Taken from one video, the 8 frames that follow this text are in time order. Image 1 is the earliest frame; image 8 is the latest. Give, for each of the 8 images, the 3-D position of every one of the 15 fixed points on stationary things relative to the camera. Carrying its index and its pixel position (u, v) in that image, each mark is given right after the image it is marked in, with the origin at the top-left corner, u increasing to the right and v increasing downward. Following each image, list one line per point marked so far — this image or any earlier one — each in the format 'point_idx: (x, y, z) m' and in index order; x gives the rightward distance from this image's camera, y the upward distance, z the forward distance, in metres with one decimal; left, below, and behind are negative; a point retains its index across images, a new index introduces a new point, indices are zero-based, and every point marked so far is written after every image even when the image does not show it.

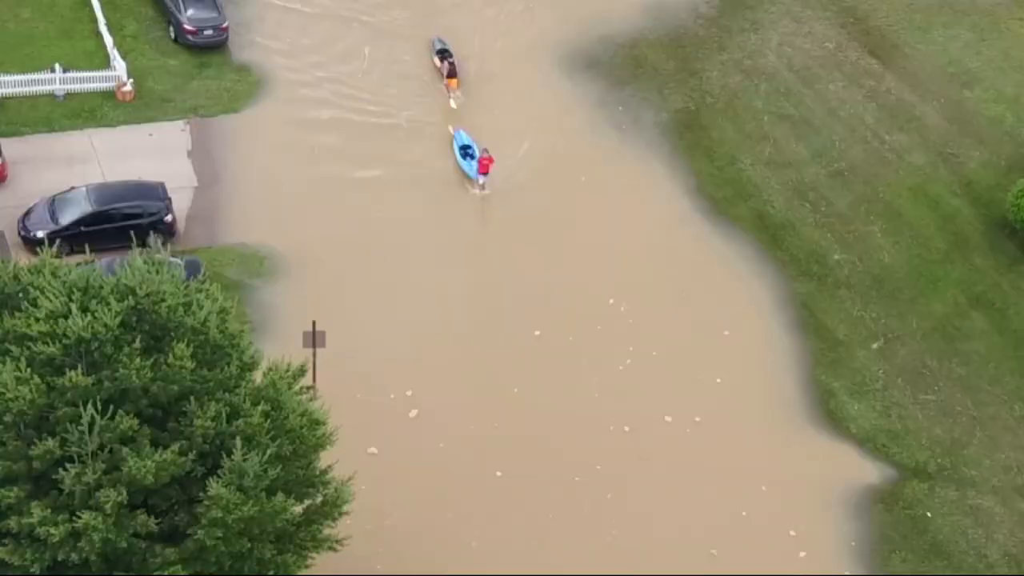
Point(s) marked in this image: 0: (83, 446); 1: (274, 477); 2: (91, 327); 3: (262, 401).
0: (-4.2, -1.5, +11.1) m
1: (-2.6, -2.1, +12.1) m
2: (-4.2, -0.4, +11.5) m
3: (-2.7, -1.3, +12.4) m
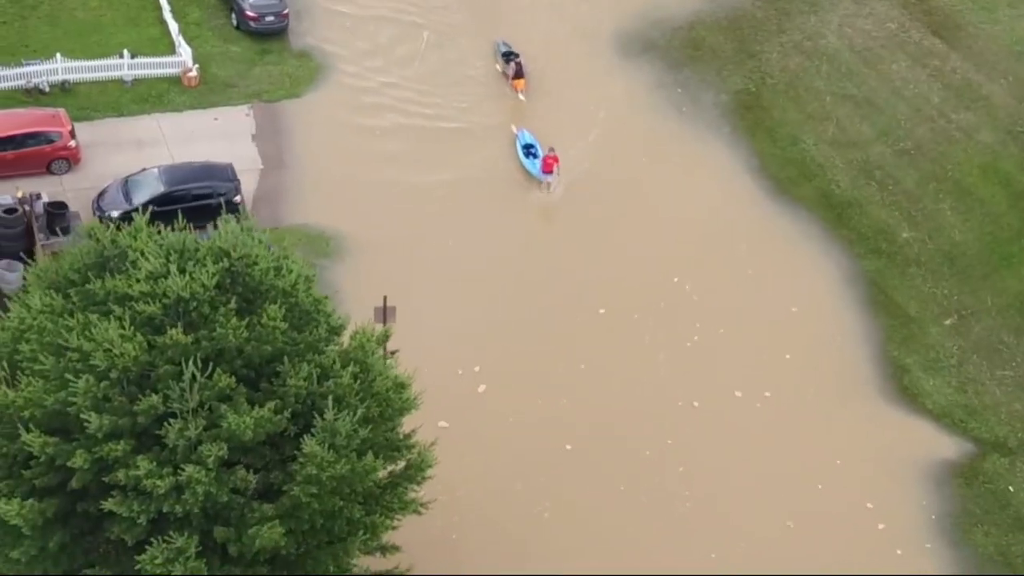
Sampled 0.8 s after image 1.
0: (-3.3, -1.1, +11.3) m
1: (-1.6, -1.6, +12.2) m
2: (-3.3, 0.0, +11.7) m
3: (-1.8, -0.8, +12.5) m
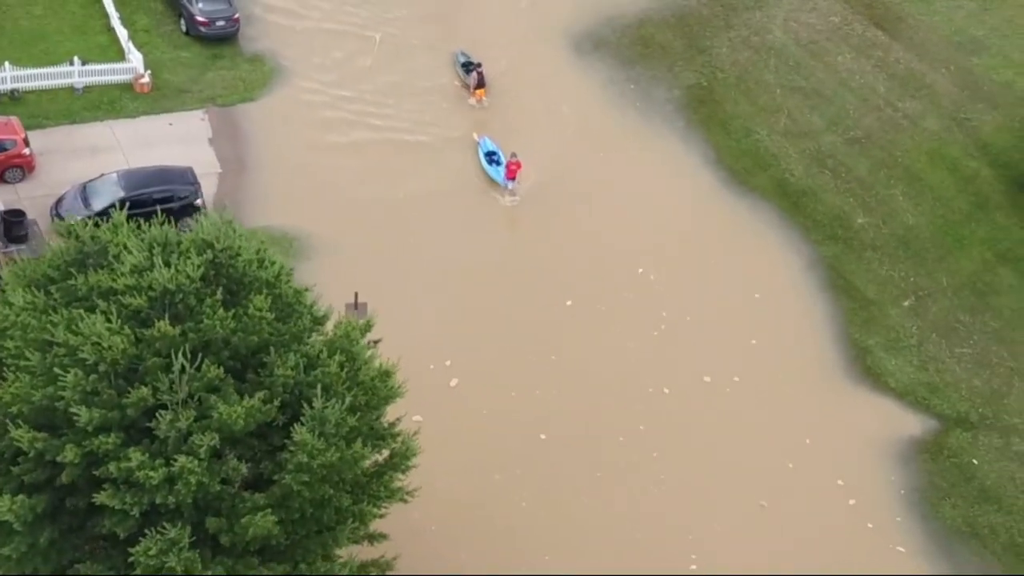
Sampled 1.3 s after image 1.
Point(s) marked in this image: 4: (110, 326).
0: (-3.4, -1.1, +11.2) m
1: (-1.7, -1.5, +12.3) m
2: (-3.5, +0.1, +11.6) m
3: (-1.9, -0.7, +12.6) m
4: (-4.0, -0.4, +11.2) m
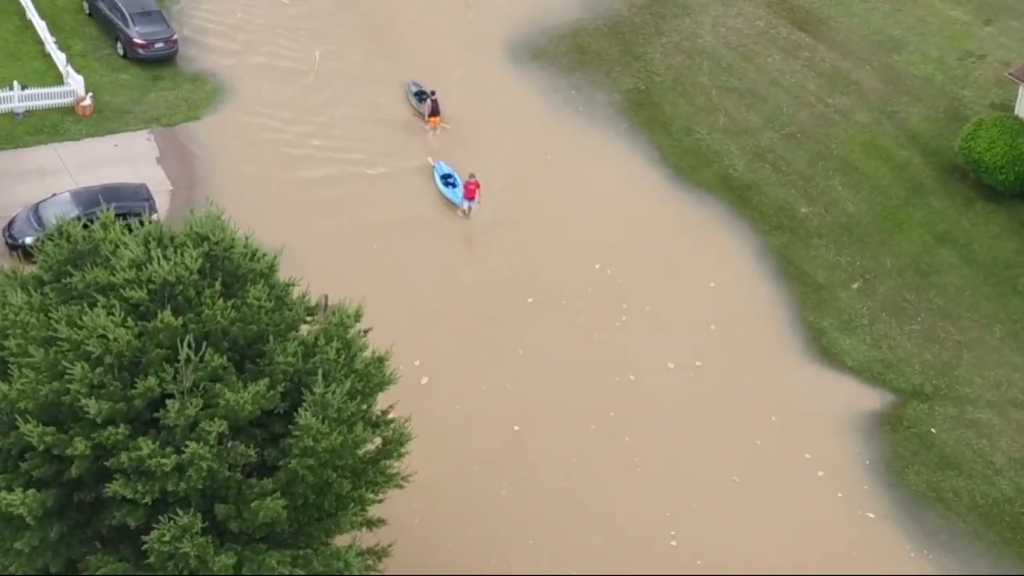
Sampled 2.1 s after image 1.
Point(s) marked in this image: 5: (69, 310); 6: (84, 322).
0: (-3.4, -1.0, +11.4) m
1: (-1.8, -1.4, +12.5) m
2: (-3.5, +0.2, +11.8) m
3: (-2.0, -0.6, +12.8) m
4: (-4.0, -0.3, +11.4) m
5: (-4.6, -0.2, +11.7) m
6: (-4.4, -0.3, +11.4) m
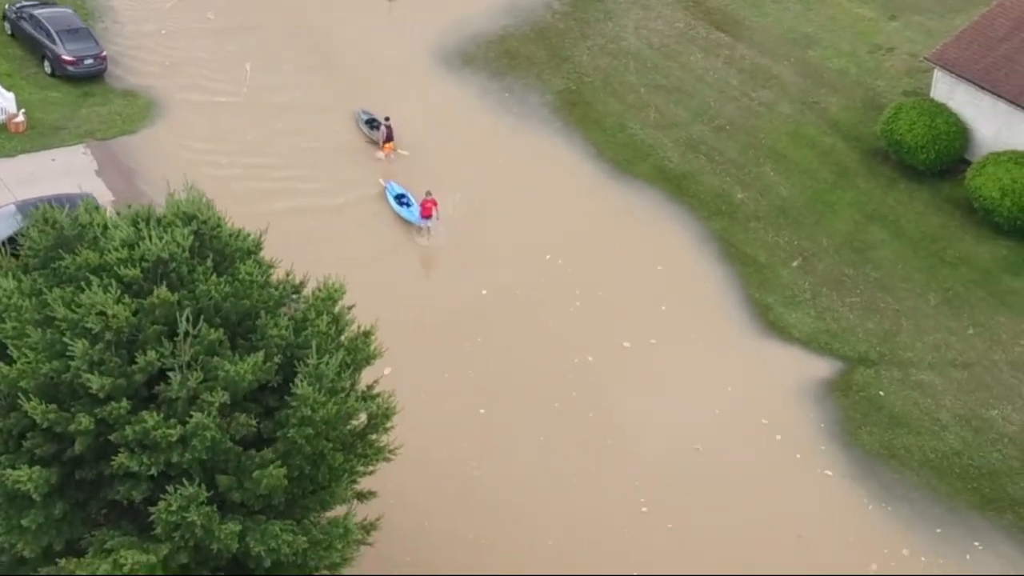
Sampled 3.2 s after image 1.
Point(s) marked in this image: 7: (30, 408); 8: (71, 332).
0: (-3.4, -0.7, +11.6) m
1: (-1.9, -1.1, +12.8) m
2: (-3.7, +0.4, +12.0) m
3: (-2.2, -0.3, +13.1) m
4: (-4.1, -0.1, +11.5) m
5: (-4.7, 0.0, +11.8) m
6: (-4.5, -0.1, +11.6) m
7: (-4.8, -1.2, +11.1) m
8: (-4.5, -0.4, +11.4) m
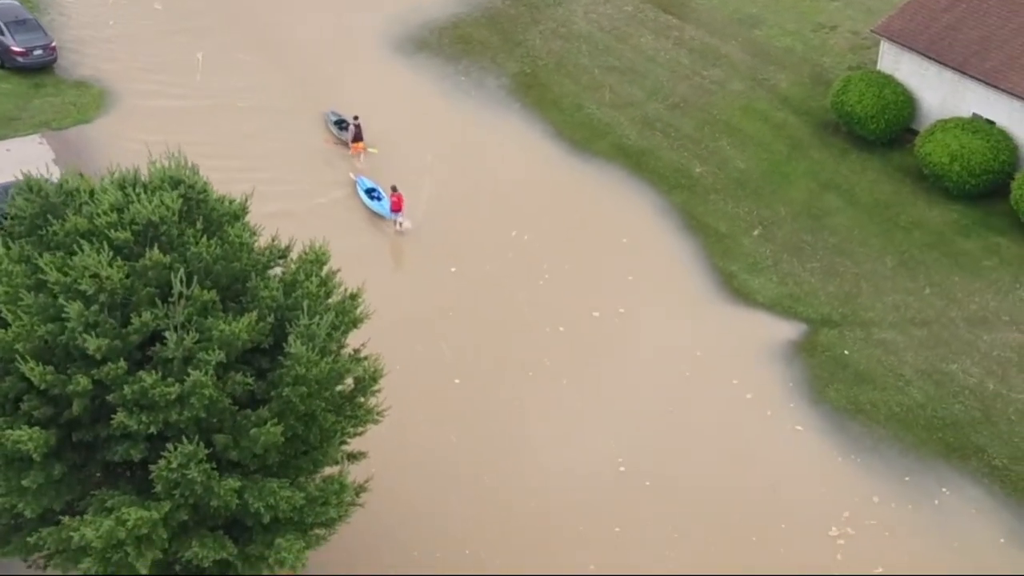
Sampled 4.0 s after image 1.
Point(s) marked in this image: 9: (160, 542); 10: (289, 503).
0: (-3.5, -0.3, +11.6) m
1: (-2.0, -0.6, +12.9) m
2: (-3.8, +0.8, +12.1) m
3: (-2.4, +0.1, +13.2) m
4: (-4.2, +0.3, +11.6) m
5: (-4.8, +0.3, +11.9) m
6: (-4.6, +0.2, +11.6) m
7: (-4.8, -0.8, +11.1) m
8: (-4.6, -0.1, +11.5) m
9: (-3.5, -2.5, +11.2) m
10: (-2.4, -2.3, +12.2) m
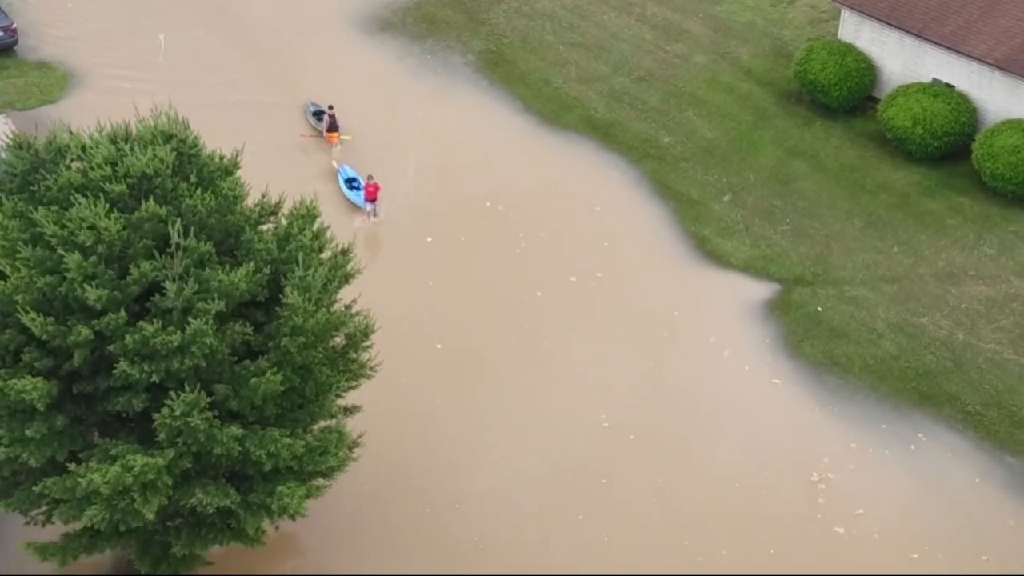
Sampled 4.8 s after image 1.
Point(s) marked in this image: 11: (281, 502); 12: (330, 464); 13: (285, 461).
0: (-3.6, +0.2, +11.7) m
1: (-2.1, 0.0, +13.1) m
2: (-3.9, +1.3, +12.1) m
3: (-2.5, +0.7, +13.3) m
4: (-4.3, +0.8, +11.6) m
5: (-4.9, +0.8, +11.9) m
6: (-4.6, +0.7, +11.7) m
7: (-4.8, -0.3, +11.2) m
8: (-4.6, +0.4, +11.5) m
9: (-3.5, -2.0, +11.3) m
10: (-2.4, -1.8, +12.3) m
11: (-2.5, -2.3, +12.0) m
12: (-2.1, -2.0, +12.7) m
13: (-2.5, -1.9, +12.2) m
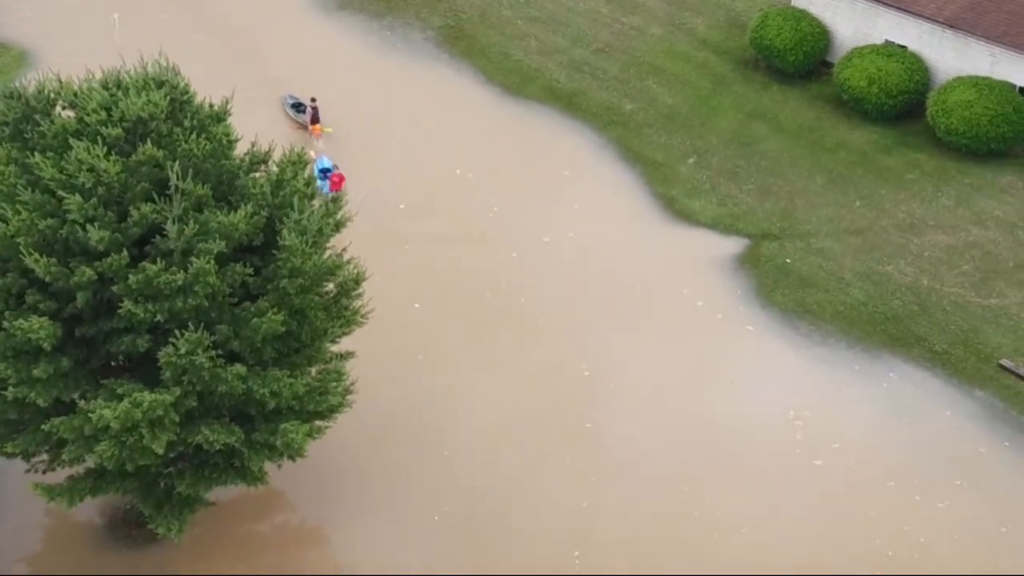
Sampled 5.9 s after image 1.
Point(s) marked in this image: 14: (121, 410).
0: (-3.6, +0.8, +11.8) m
1: (-2.2, +0.6, +13.3) m
2: (-4.0, +1.9, +12.2) m
3: (-2.6, +1.3, +13.5) m
4: (-4.3, +1.4, +11.7) m
5: (-5.0, +1.4, +11.9) m
6: (-4.7, +1.3, +11.7) m
7: (-4.8, +0.2, +11.2) m
8: (-4.7, +1.0, +11.6) m
9: (-3.5, -1.4, +11.4) m
10: (-2.5, -1.1, +12.5) m
11: (-2.5, -1.6, +12.2) m
12: (-2.1, -1.3, +12.9) m
13: (-2.5, -1.2, +12.4) m
14: (-3.9, -1.2, +11.1) m
